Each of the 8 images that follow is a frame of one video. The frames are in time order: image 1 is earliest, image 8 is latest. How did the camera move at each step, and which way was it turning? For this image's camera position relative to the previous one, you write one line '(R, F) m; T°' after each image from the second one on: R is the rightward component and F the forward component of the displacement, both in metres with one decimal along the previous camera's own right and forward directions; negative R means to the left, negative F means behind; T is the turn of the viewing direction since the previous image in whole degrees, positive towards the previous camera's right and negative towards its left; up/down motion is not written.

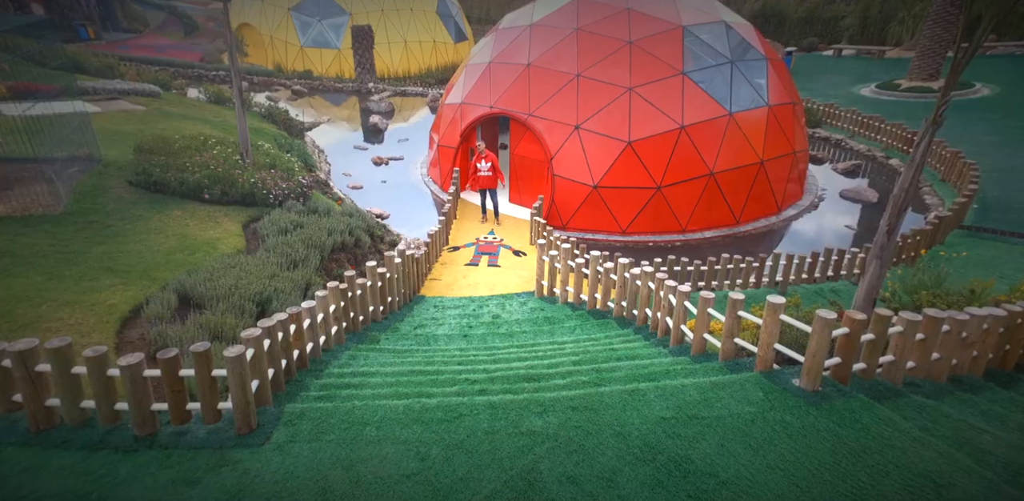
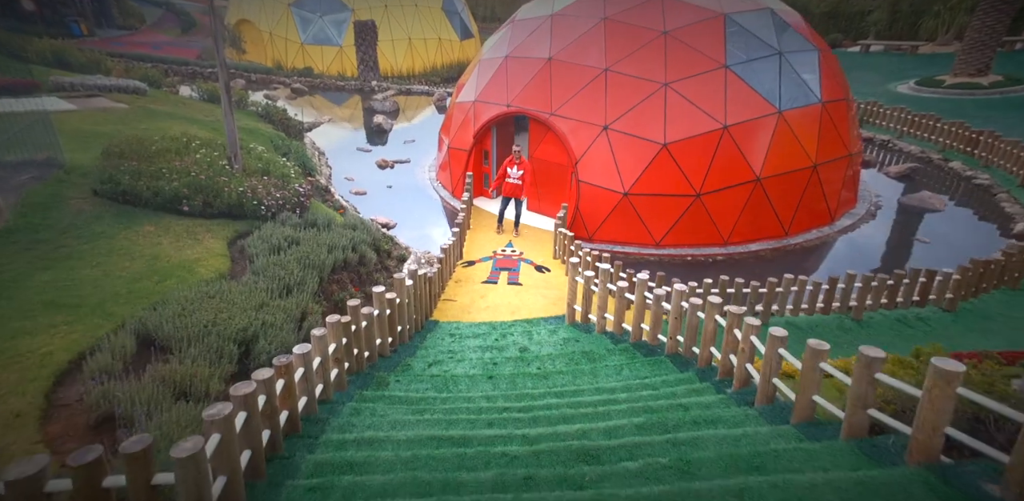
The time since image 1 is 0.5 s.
(-0.3, +1.1) m; 0°
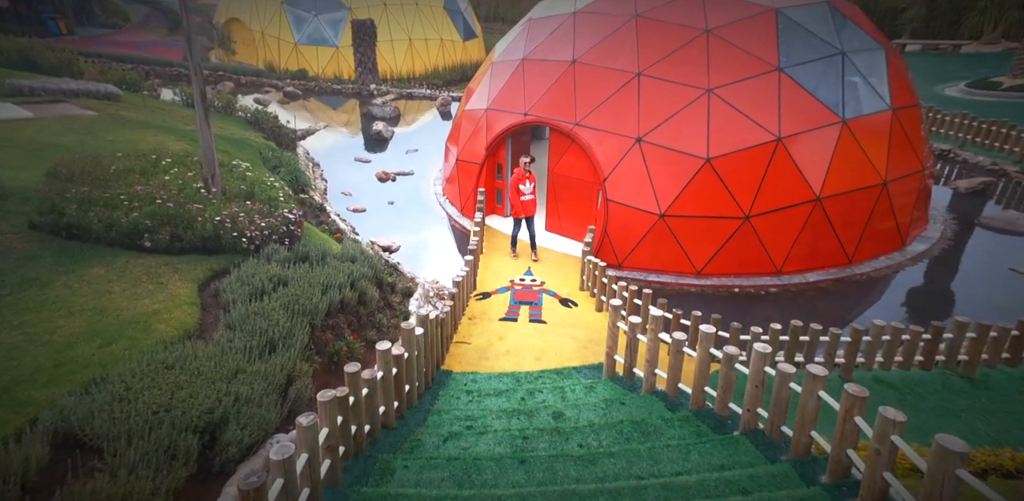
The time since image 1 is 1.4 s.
(-0.4, +1.2) m; +1°
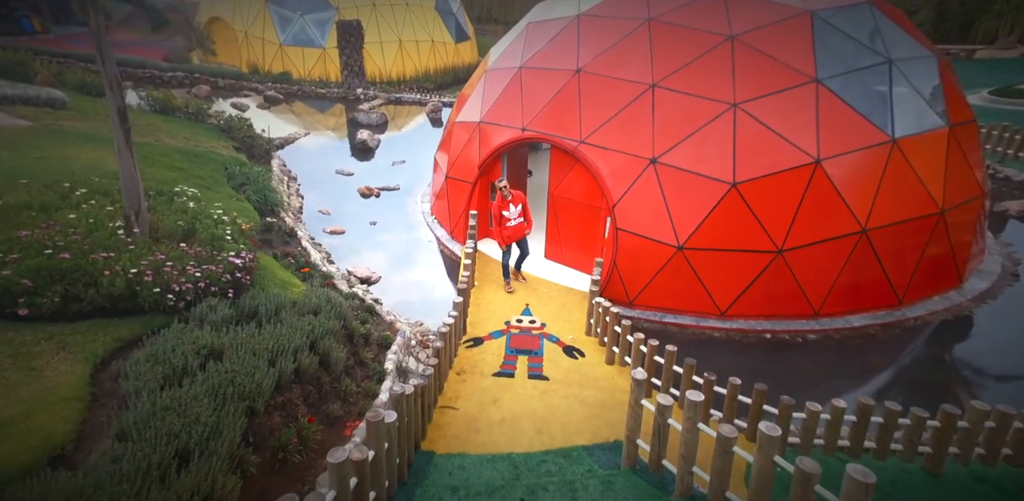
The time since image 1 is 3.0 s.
(-0.1, +1.3) m; +1°
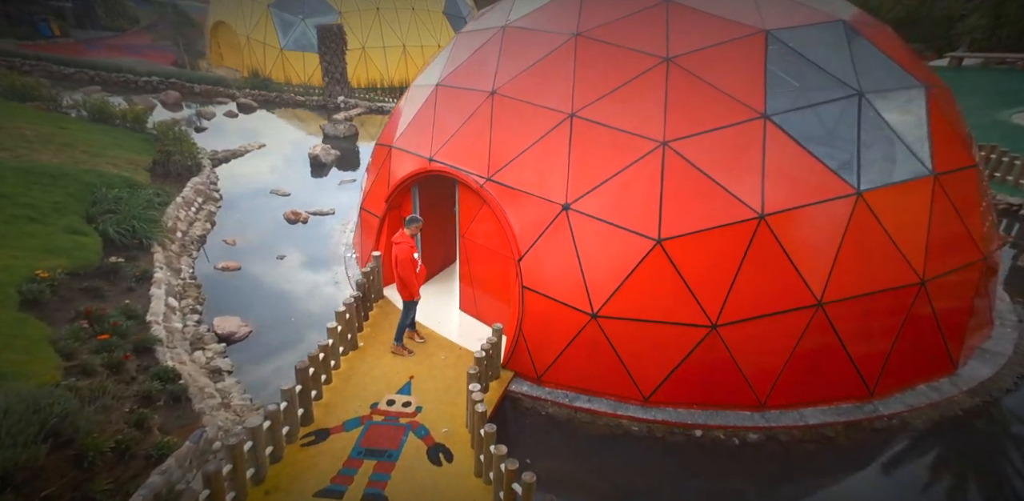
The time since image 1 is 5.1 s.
(+1.9, +1.6) m; -2°
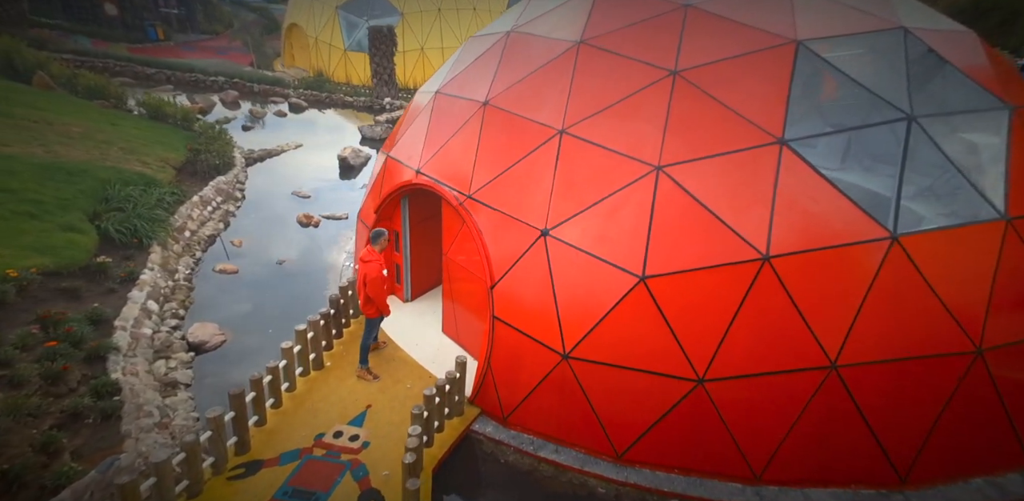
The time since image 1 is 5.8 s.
(+1.1, +0.7) m; -7°
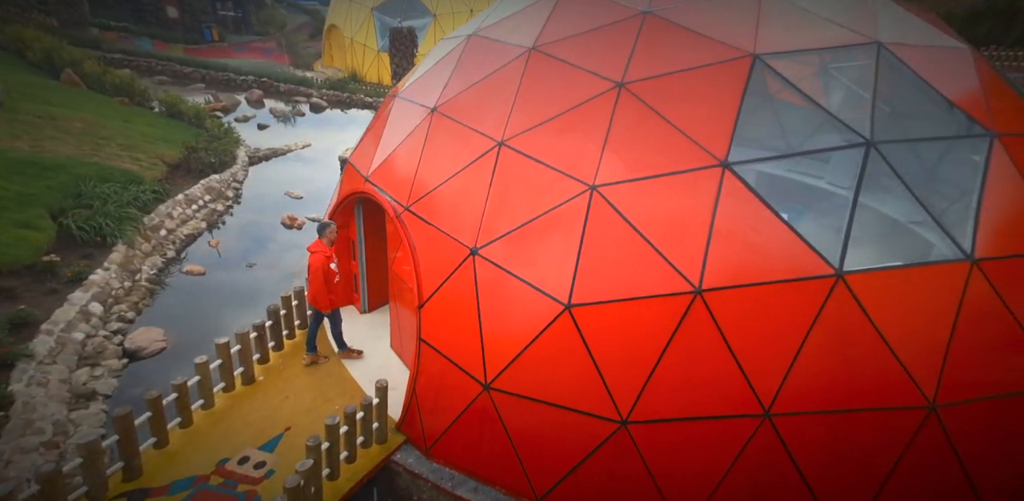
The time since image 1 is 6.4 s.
(+1.2, +0.6) m; -4°
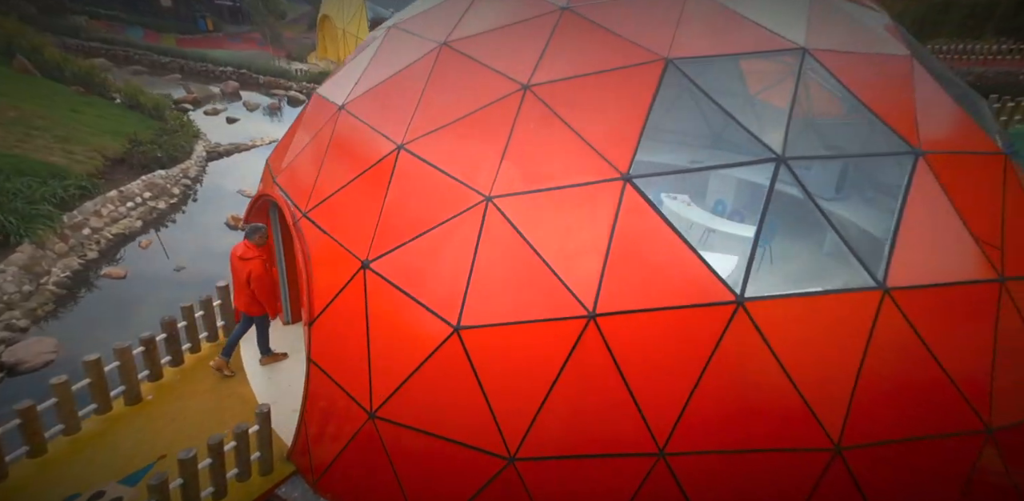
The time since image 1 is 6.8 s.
(+1.0, +0.7) m; 0°
